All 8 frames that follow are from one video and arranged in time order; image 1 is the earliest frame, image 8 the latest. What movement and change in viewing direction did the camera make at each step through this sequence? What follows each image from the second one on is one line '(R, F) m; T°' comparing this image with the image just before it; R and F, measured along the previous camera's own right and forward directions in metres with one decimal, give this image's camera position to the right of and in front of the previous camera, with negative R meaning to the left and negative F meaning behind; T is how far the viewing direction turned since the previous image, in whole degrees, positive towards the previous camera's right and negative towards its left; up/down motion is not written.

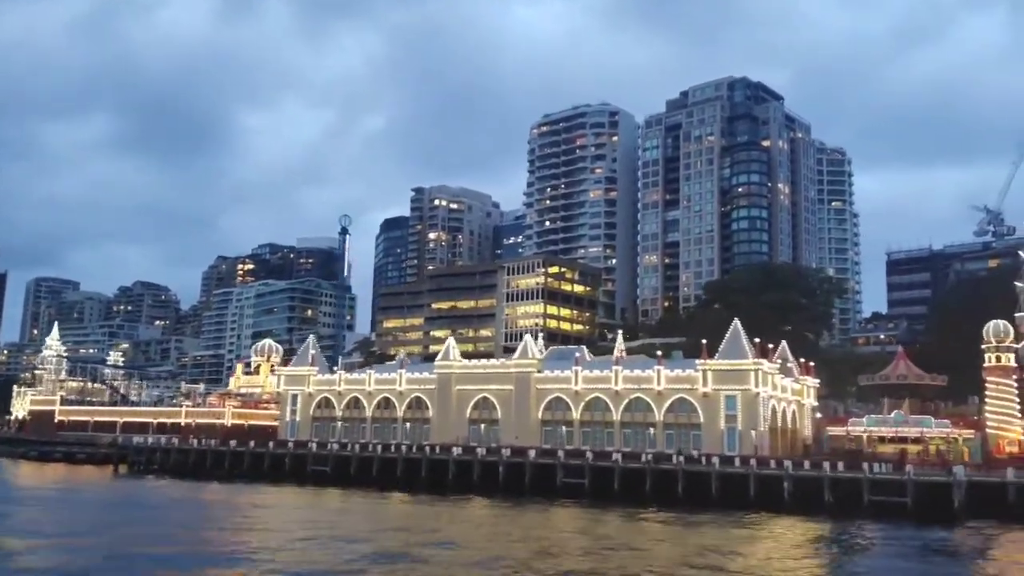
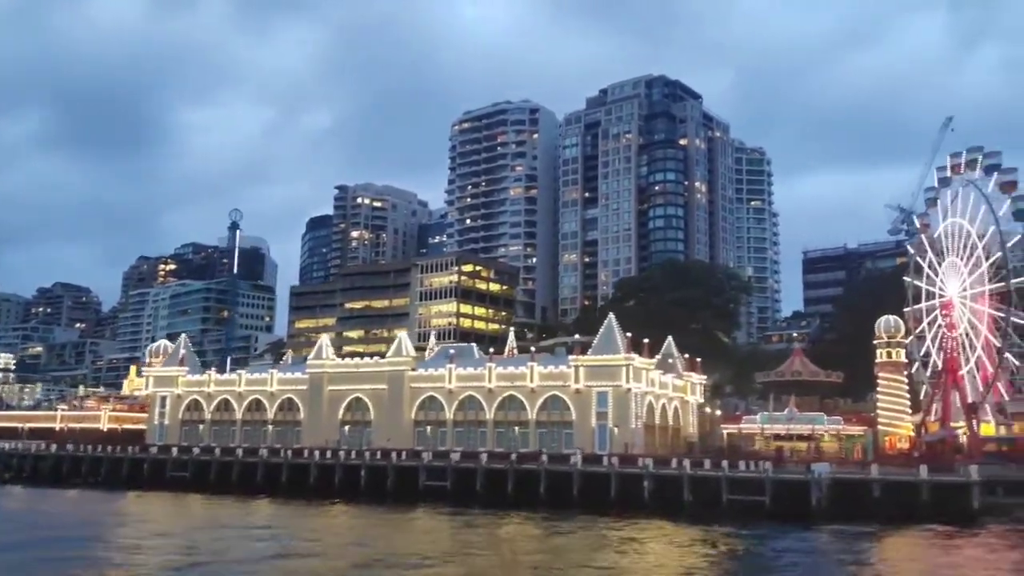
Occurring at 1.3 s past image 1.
(+5.6, +2.7) m; +3°
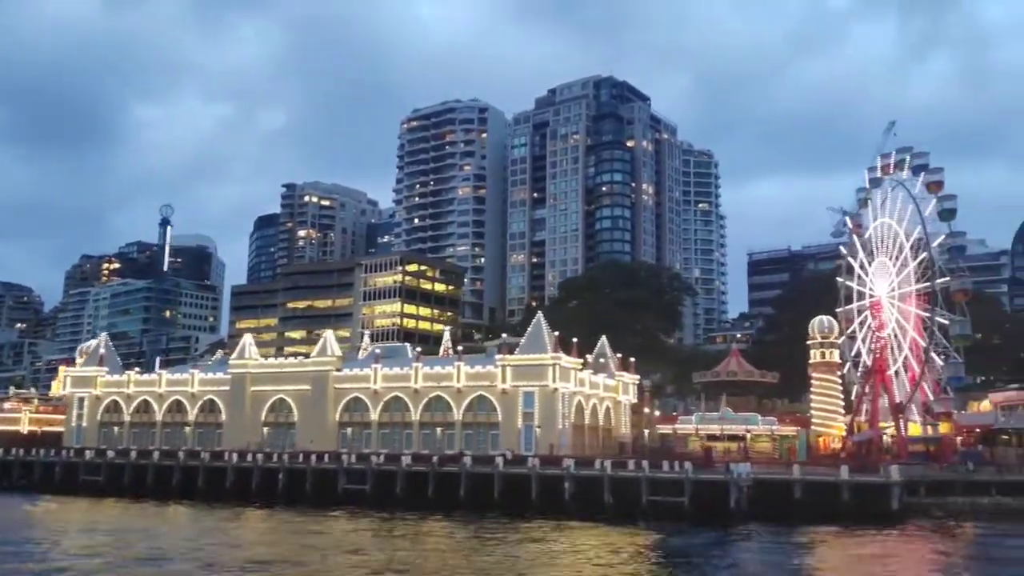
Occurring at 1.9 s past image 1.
(+2.2, +1.2) m; +3°
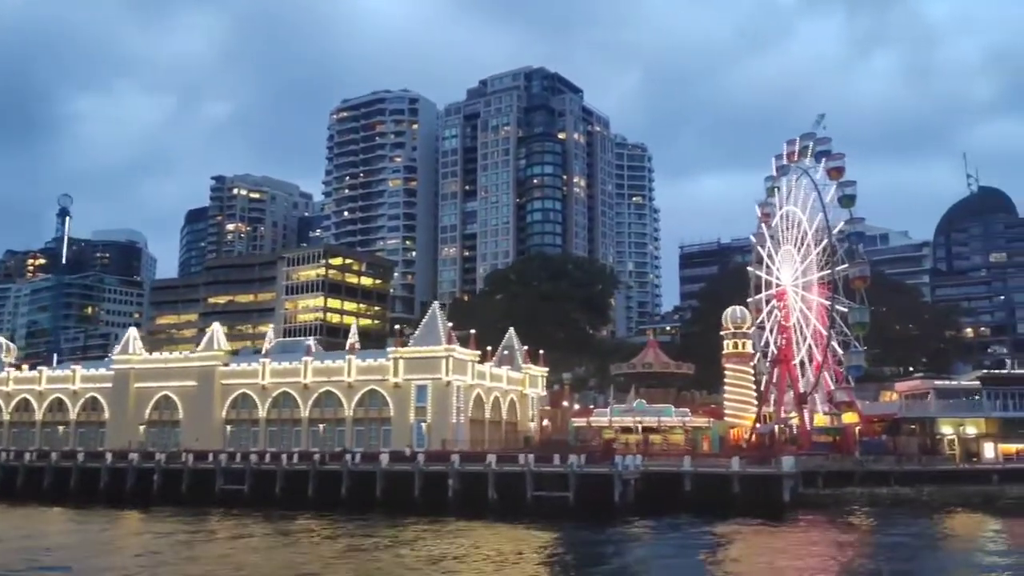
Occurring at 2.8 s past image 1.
(+3.8, +2.0) m; +3°
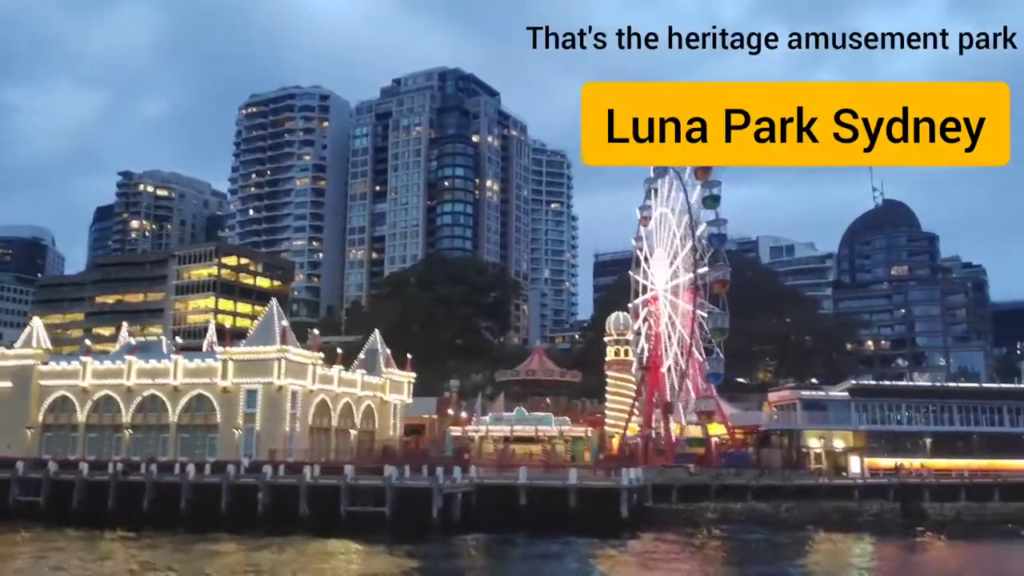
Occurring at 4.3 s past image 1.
(+5.8, +3.4) m; +4°
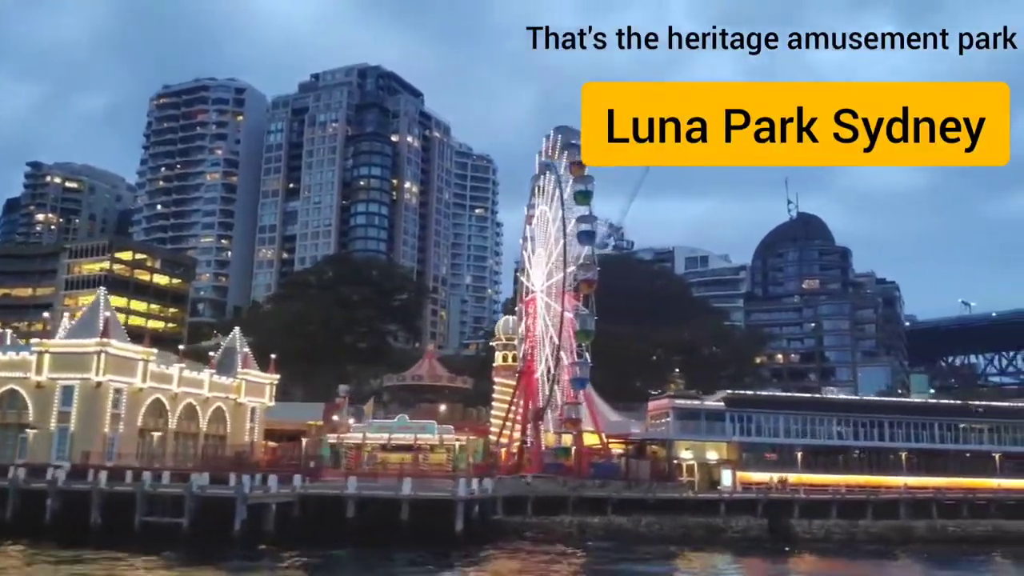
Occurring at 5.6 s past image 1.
(+5.1, +3.3) m; +3°
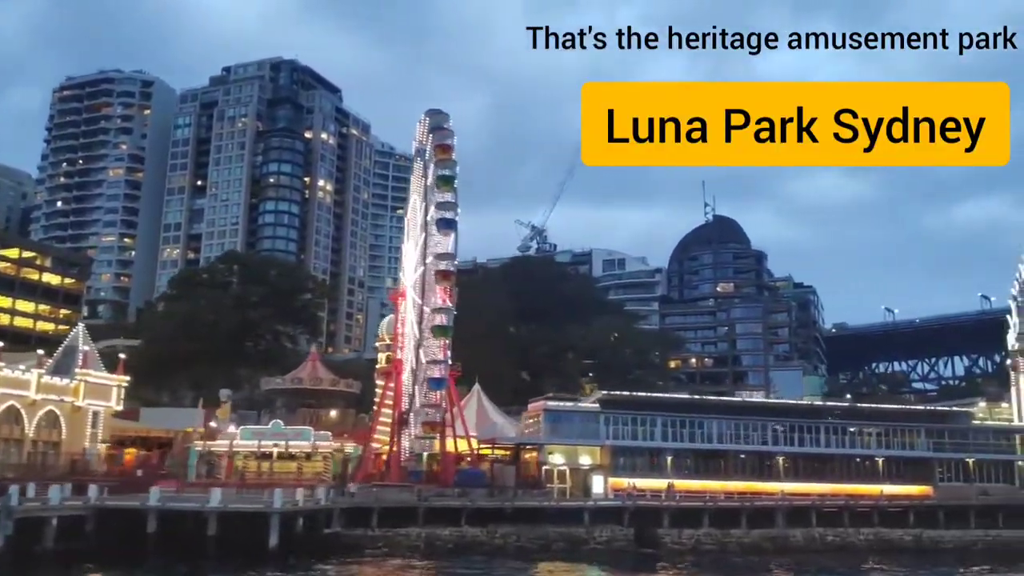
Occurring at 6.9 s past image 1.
(+5.0, +3.5) m; +3°
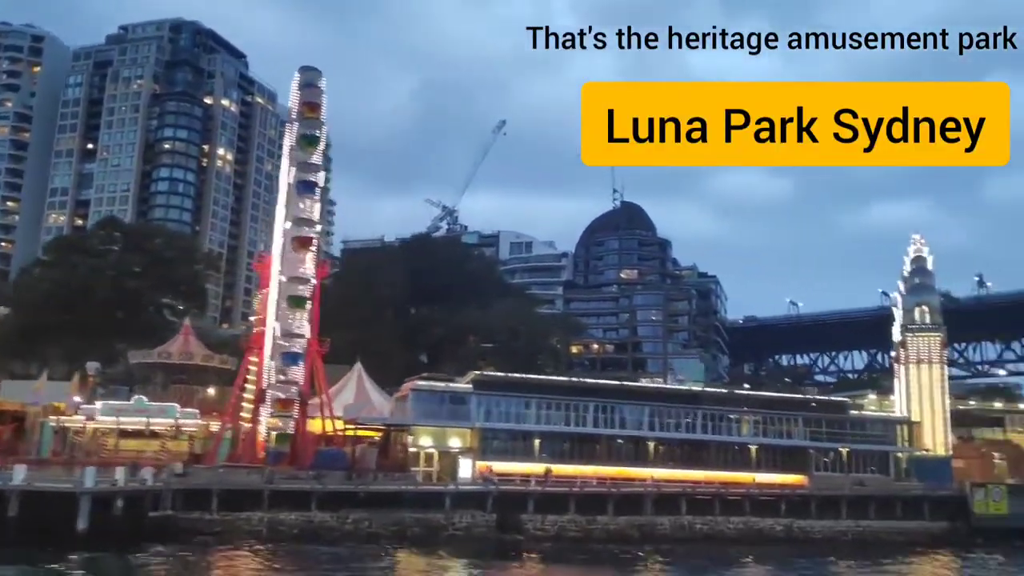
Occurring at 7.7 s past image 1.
(+2.9, +2.2) m; +5°
